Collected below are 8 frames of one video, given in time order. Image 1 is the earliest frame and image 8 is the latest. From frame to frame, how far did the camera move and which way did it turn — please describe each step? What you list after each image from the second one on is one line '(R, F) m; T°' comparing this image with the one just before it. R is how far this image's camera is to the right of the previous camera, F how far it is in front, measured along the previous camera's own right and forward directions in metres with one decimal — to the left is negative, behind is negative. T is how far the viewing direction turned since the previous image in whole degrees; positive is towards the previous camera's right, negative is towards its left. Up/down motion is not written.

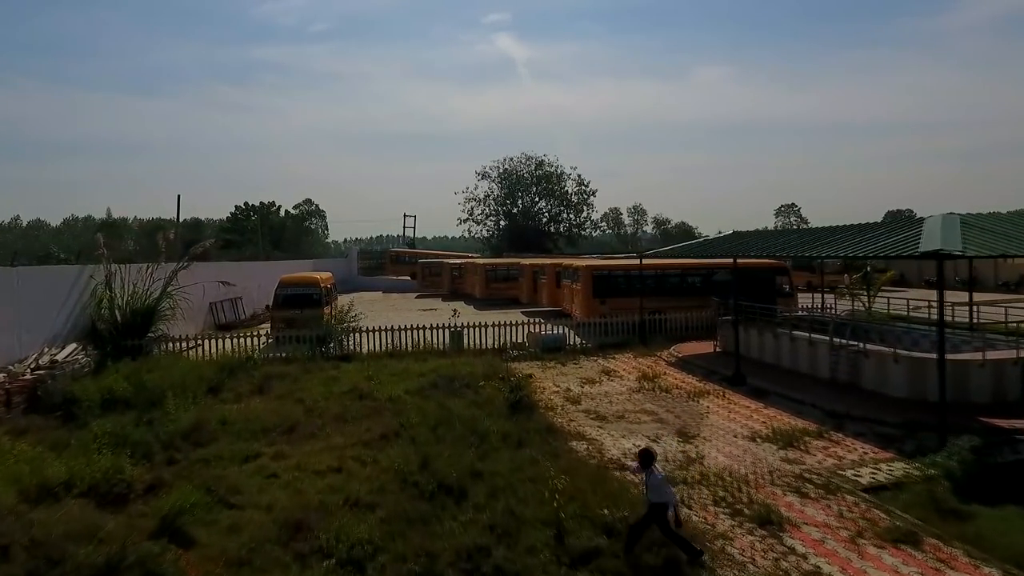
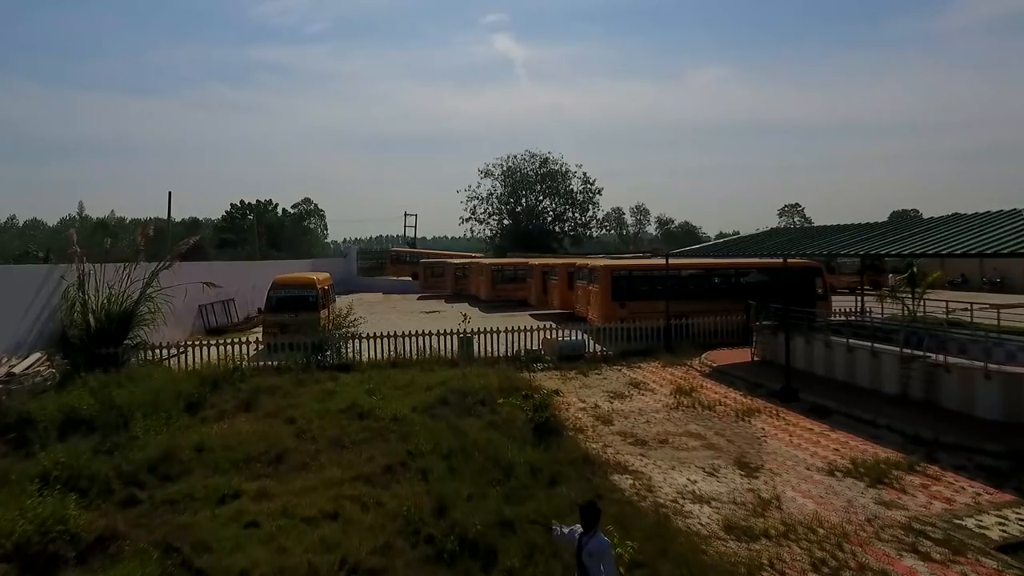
(-0.4, +1.6) m; 0°
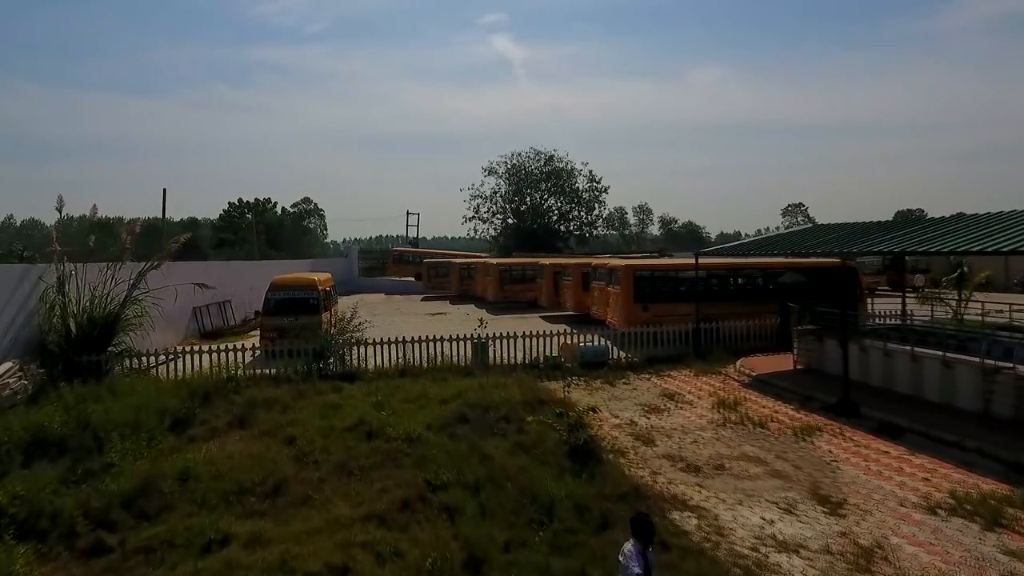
(-0.5, +1.3) m; 0°
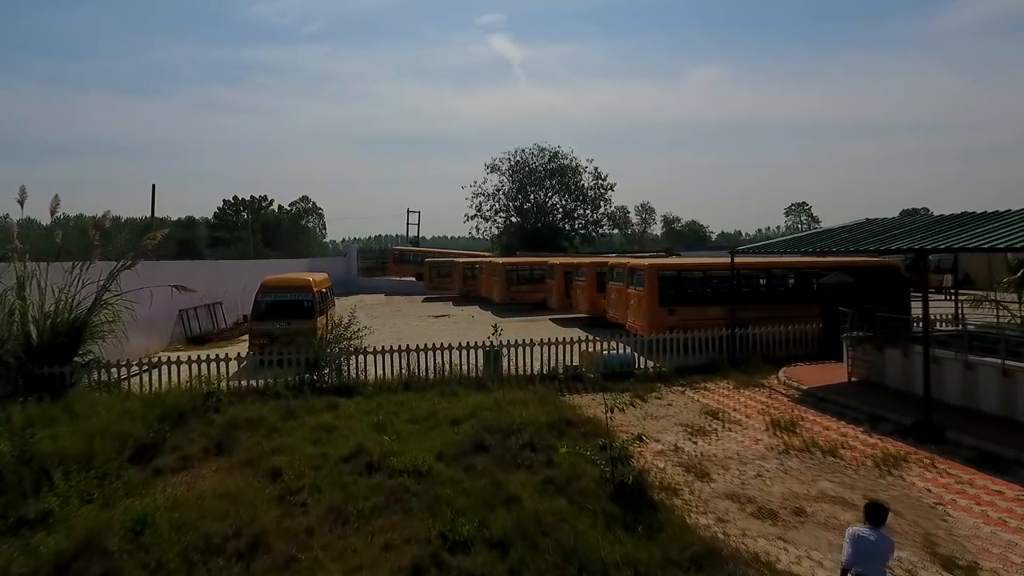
(-0.4, +1.6) m; 0°
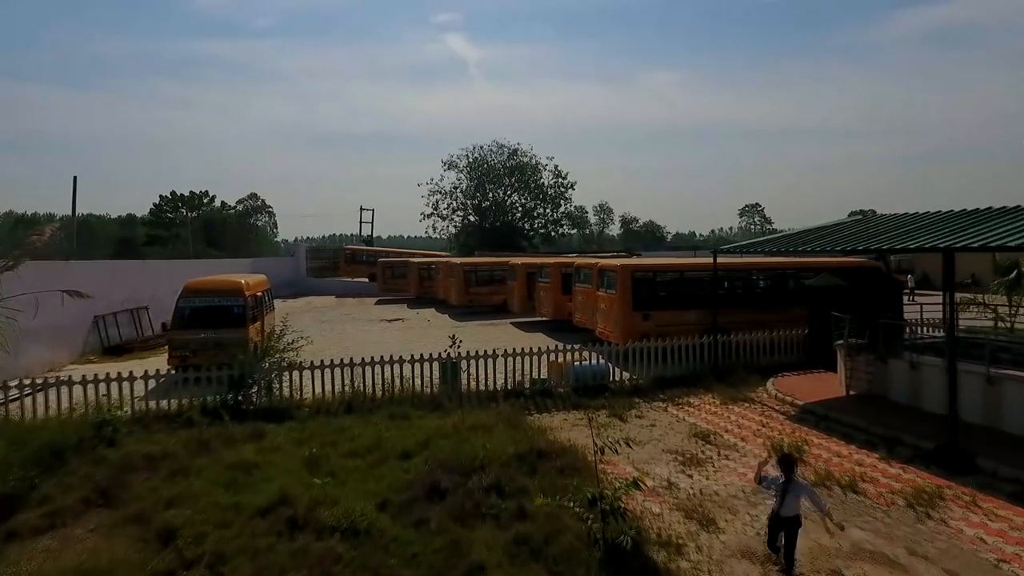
(0.0, +1.6) m; +4°
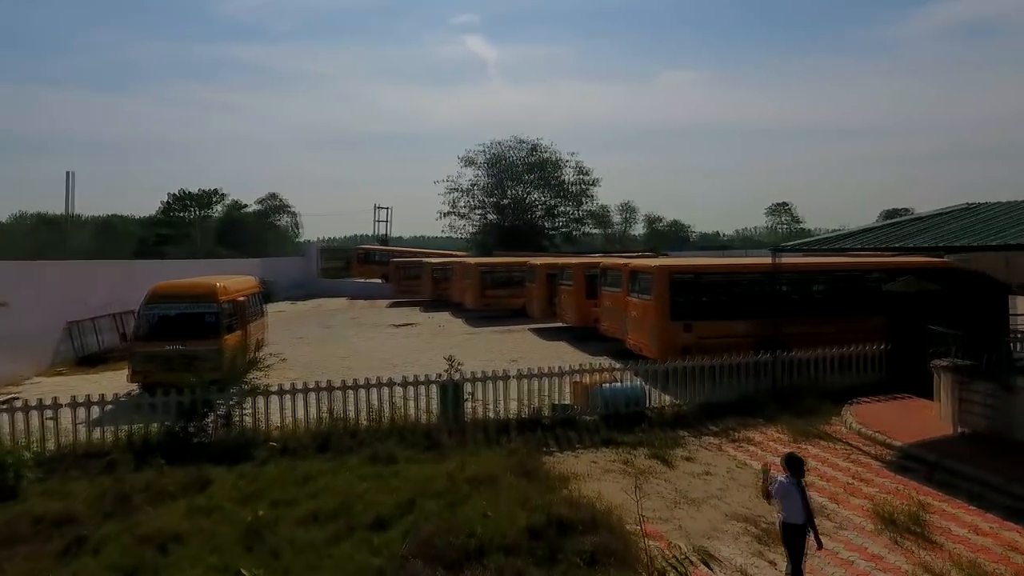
(+0.1, +2.2) m; -2°
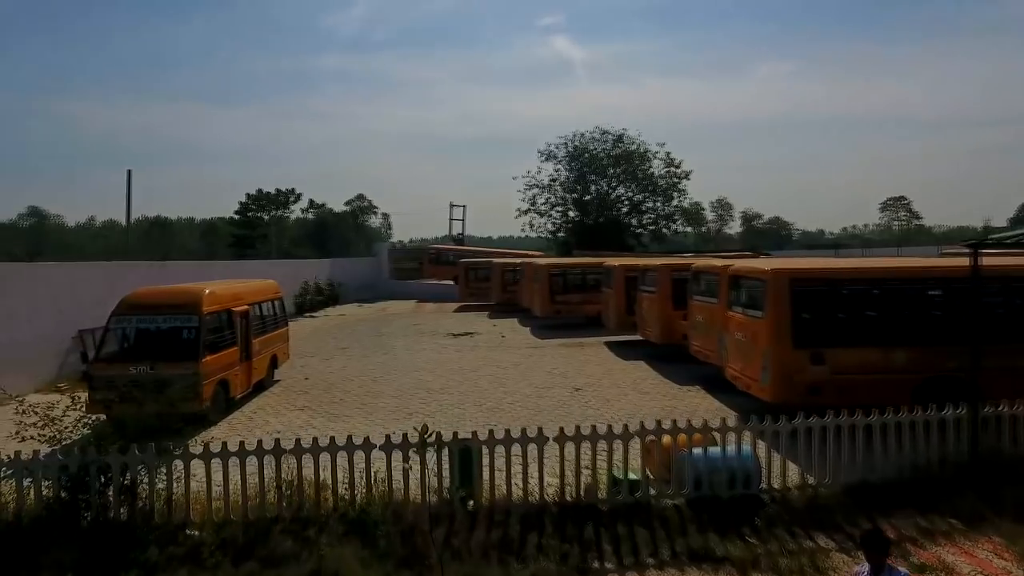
(+0.5, +3.4) m; -8°
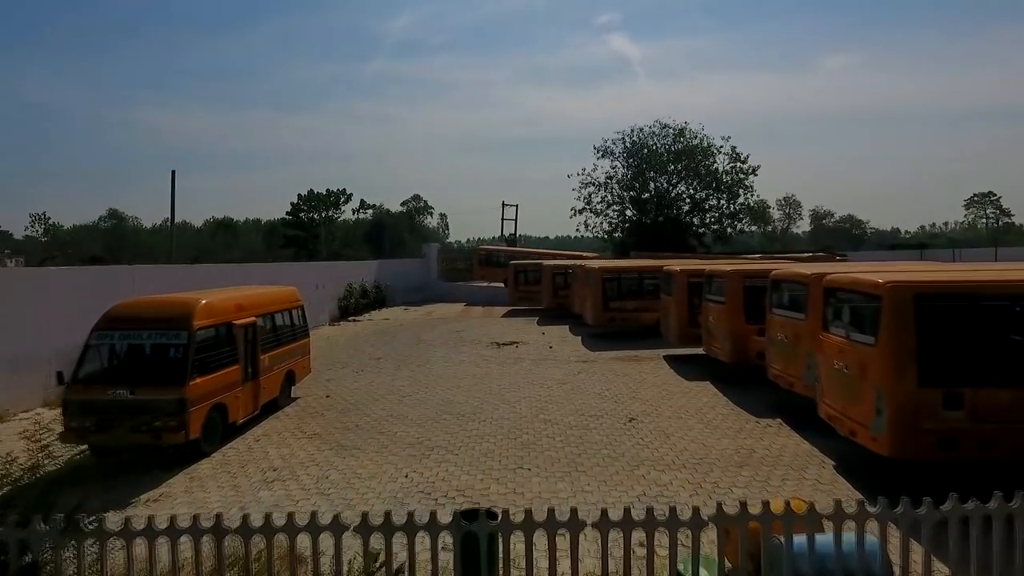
(+0.2, +1.8) m; -5°
